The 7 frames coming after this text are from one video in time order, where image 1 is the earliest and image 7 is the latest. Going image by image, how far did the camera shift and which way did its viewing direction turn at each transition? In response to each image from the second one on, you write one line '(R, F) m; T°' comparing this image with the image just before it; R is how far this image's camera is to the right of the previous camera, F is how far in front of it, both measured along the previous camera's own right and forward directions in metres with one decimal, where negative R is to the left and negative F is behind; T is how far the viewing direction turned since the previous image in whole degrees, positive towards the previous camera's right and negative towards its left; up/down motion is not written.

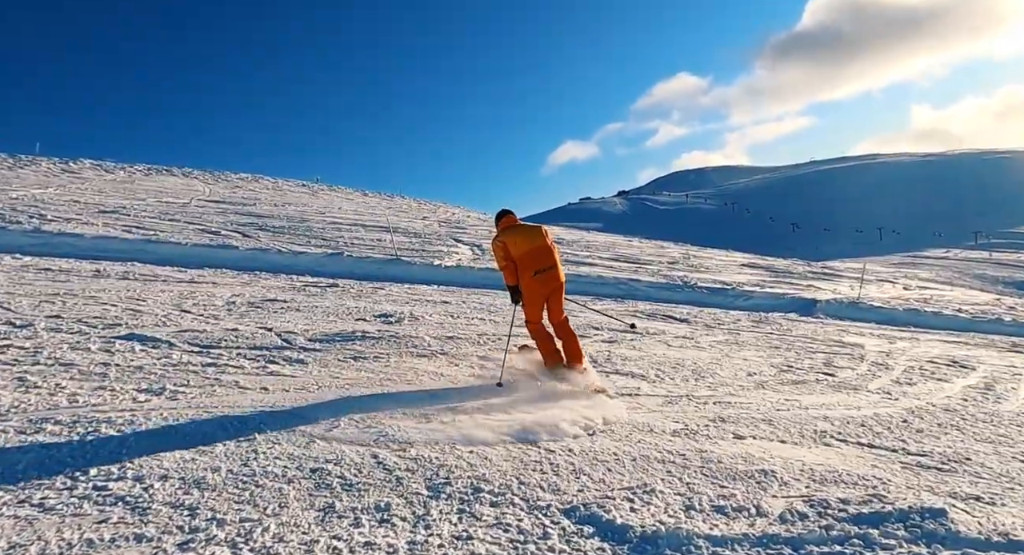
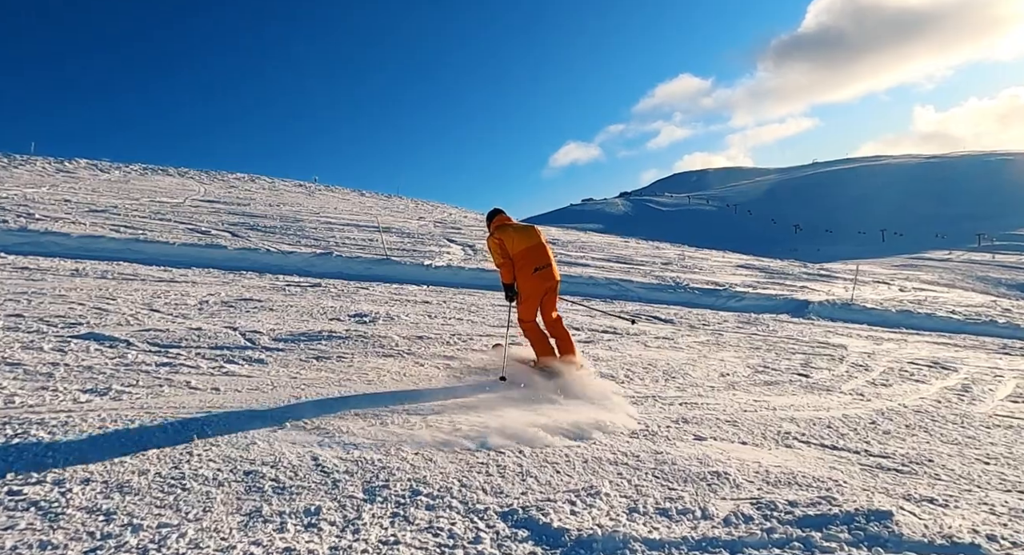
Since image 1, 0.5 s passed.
(+0.3, +0.1) m; 0°
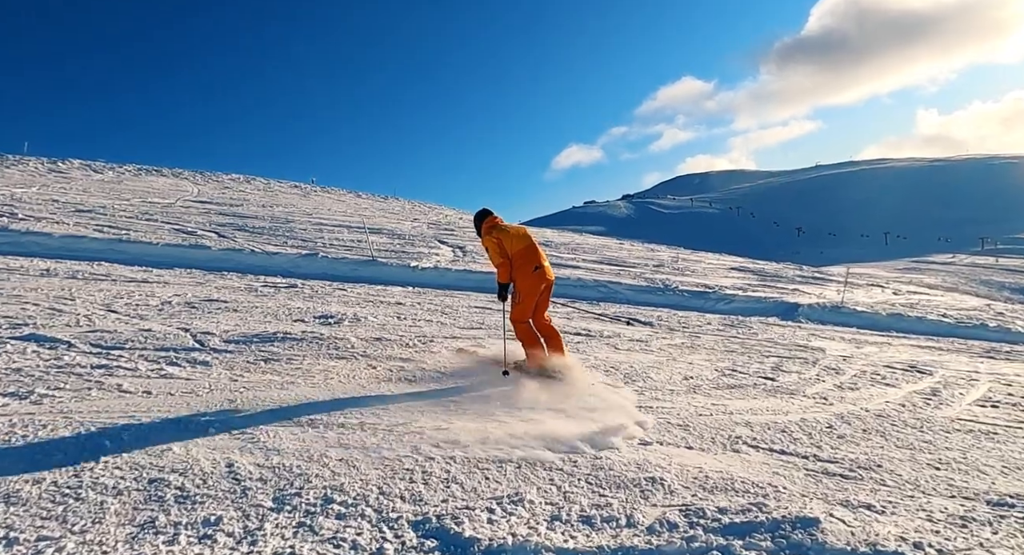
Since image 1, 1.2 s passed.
(+0.4, +0.1) m; +1°
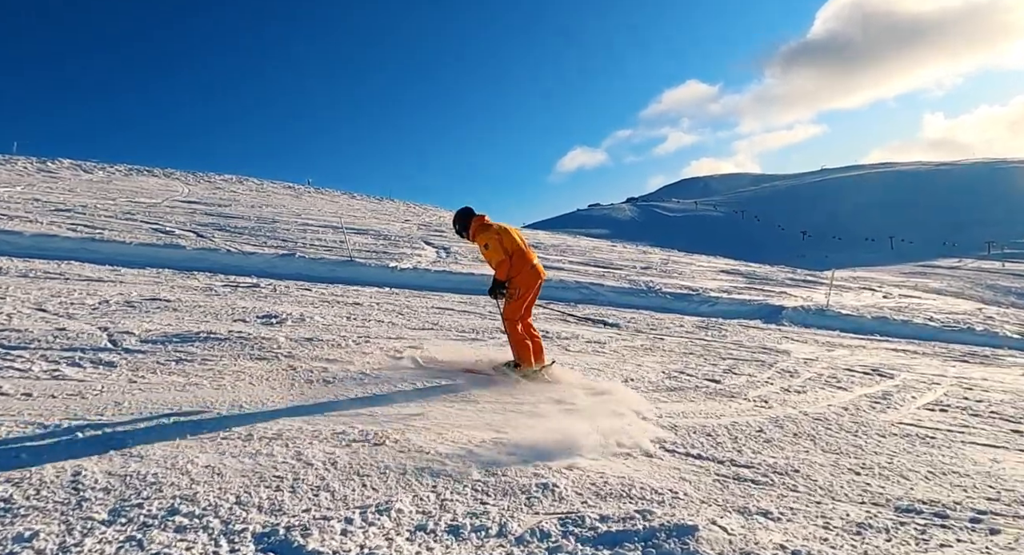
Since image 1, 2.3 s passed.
(+0.6, +0.1) m; +1°
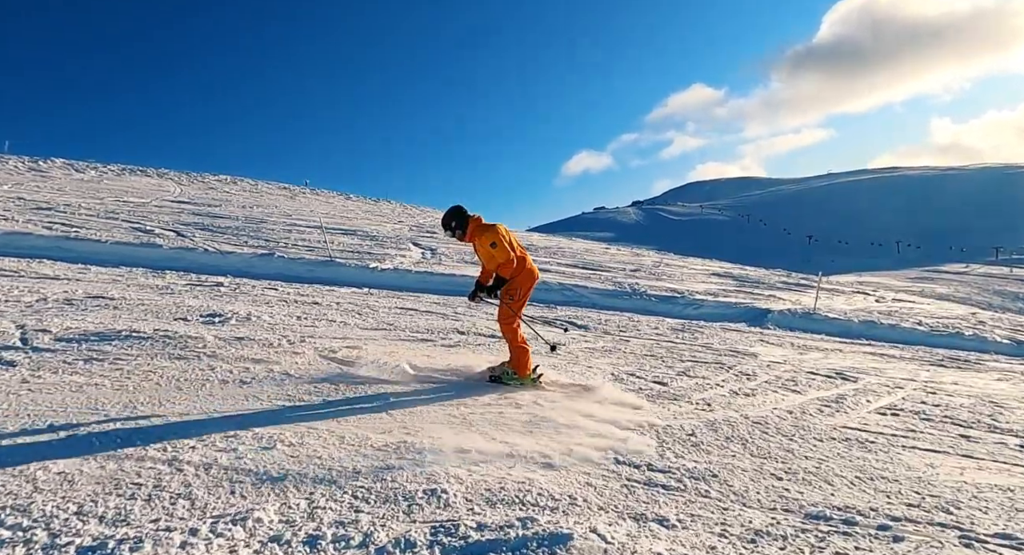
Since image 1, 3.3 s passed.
(+0.6, +0.1) m; +1°
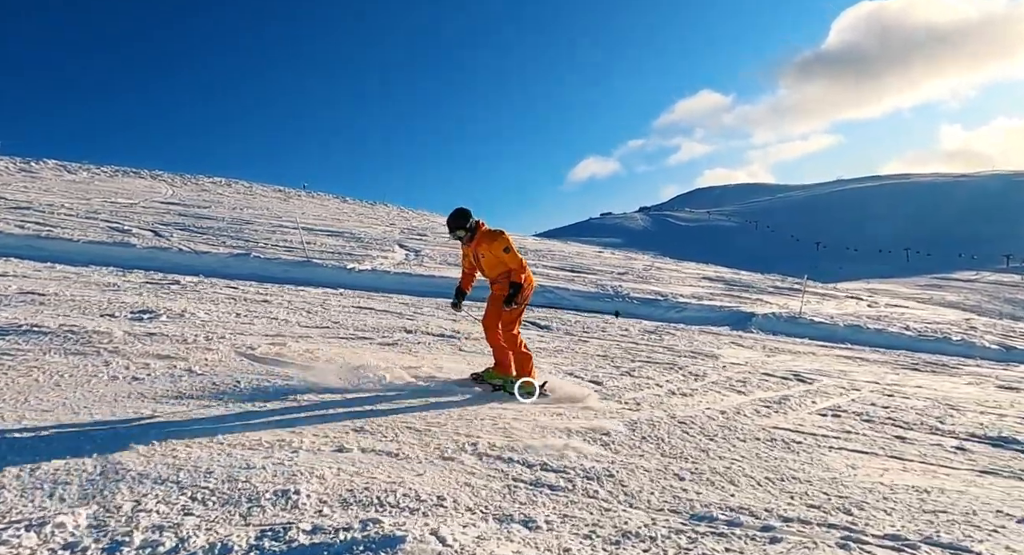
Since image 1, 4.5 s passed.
(+0.7, +0.1) m; +1°
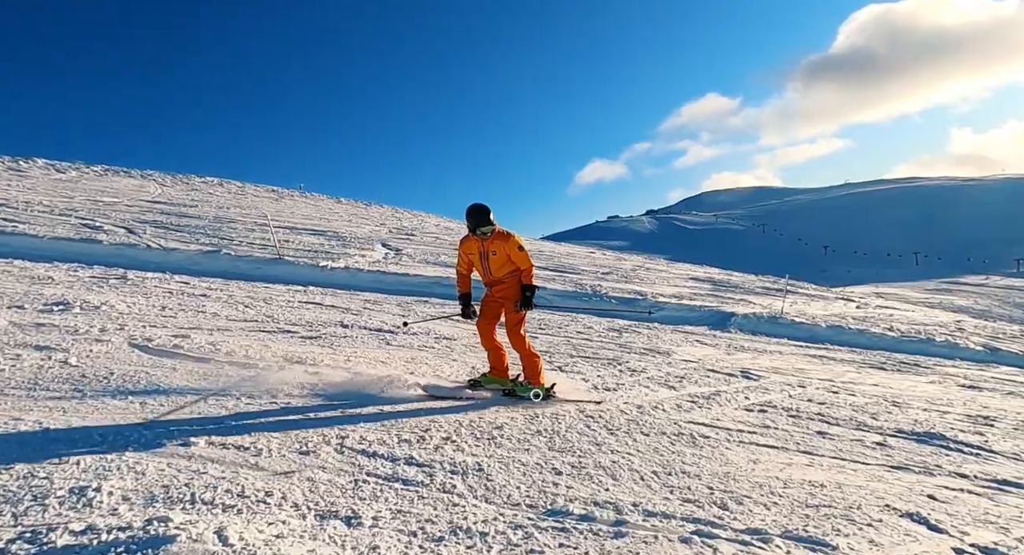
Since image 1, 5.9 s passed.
(+0.8, +0.2) m; +1°
